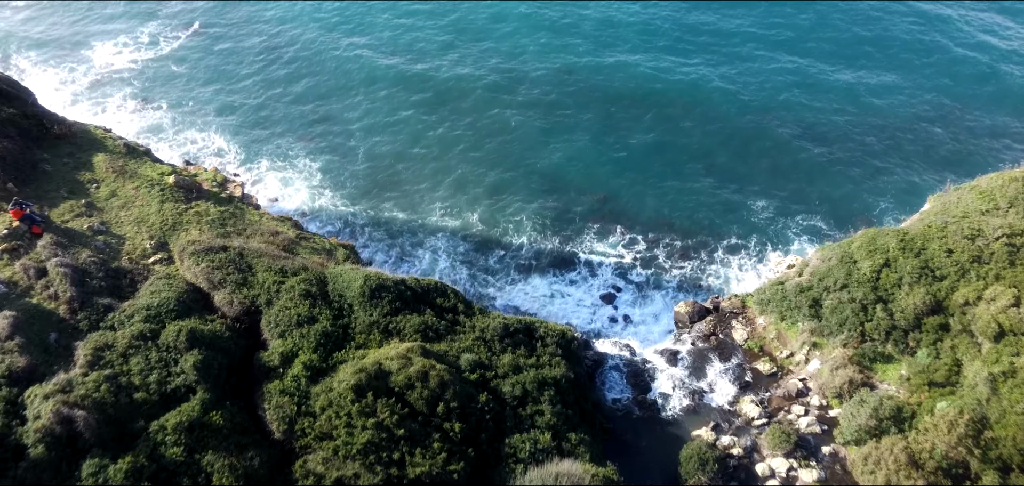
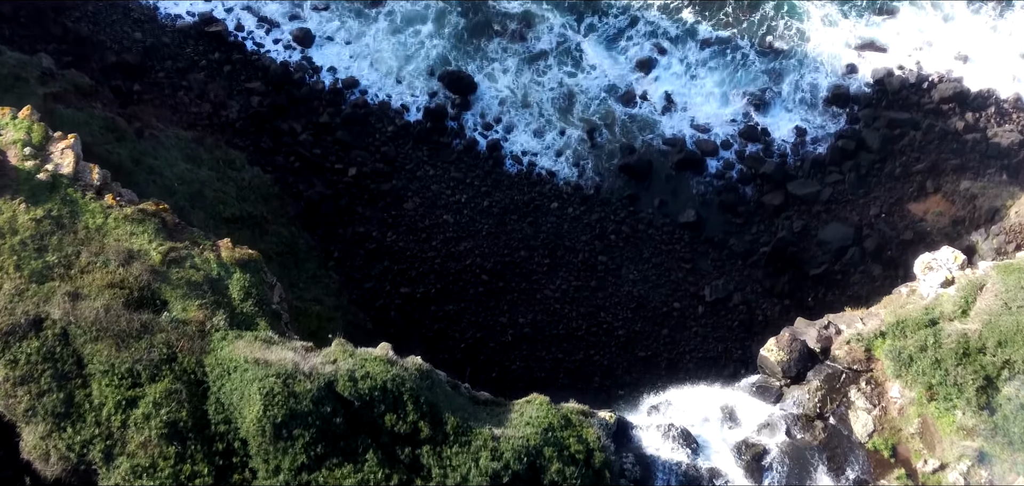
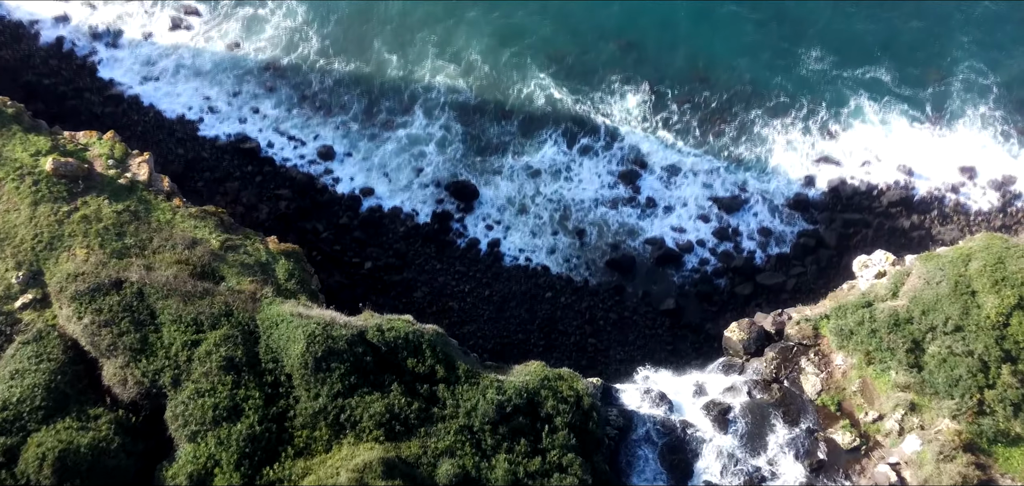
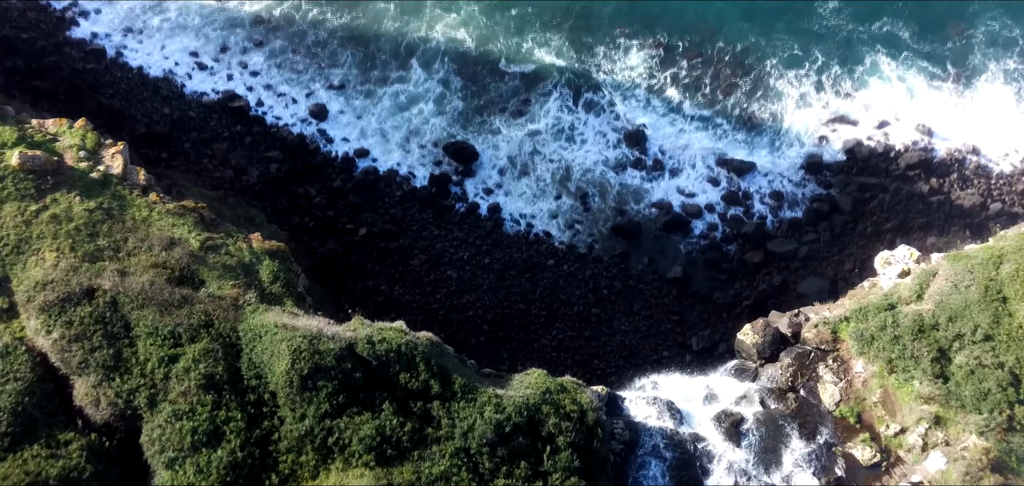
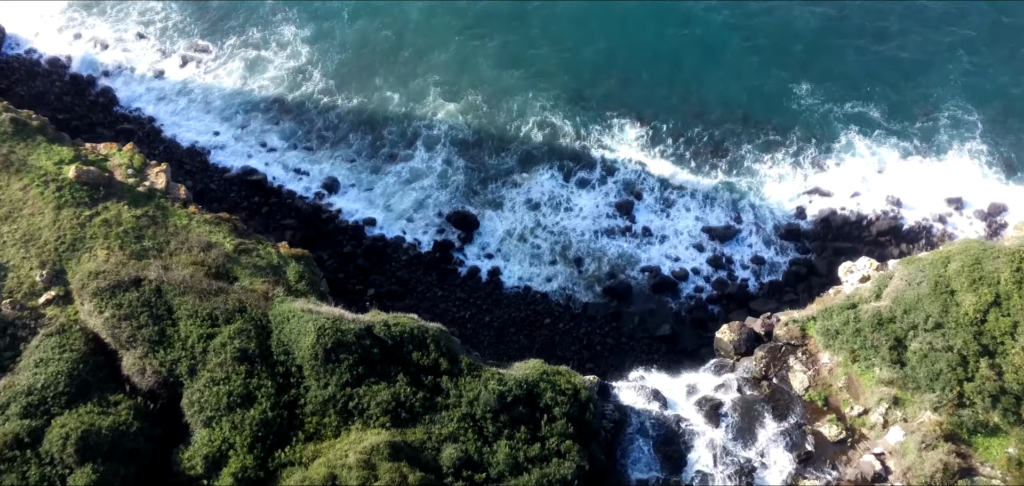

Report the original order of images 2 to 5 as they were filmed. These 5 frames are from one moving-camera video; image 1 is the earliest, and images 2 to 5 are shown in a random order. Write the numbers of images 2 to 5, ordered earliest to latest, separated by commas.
5, 3, 4, 2
